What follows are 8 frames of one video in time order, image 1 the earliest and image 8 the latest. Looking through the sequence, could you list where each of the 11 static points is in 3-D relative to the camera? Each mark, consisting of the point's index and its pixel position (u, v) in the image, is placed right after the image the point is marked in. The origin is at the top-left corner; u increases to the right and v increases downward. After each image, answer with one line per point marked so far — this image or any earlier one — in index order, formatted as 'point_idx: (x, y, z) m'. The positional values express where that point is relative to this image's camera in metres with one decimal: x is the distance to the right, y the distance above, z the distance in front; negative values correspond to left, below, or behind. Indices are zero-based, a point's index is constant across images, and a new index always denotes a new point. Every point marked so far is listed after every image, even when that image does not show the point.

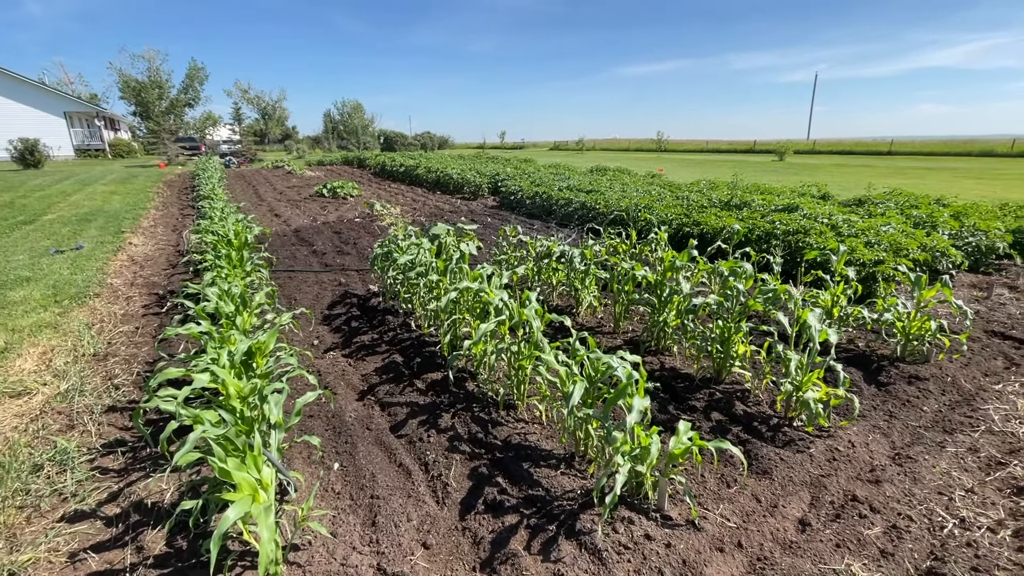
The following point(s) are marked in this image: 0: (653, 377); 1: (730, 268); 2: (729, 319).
0: (+1.2, -0.7, +3.9) m
1: (+1.8, +0.2, +4.0) m
2: (+1.7, -0.2, +3.7) m
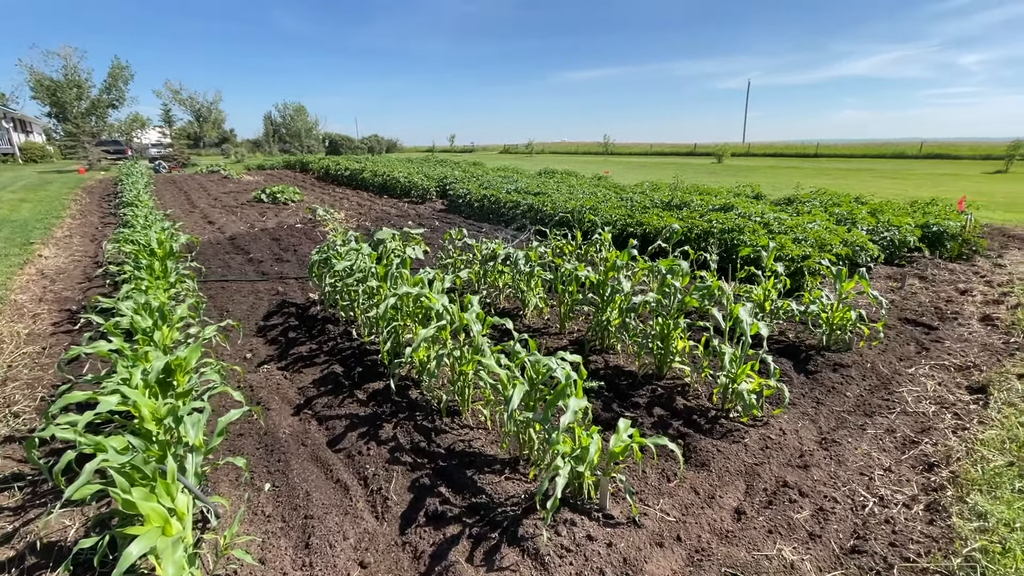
0: (+0.7, -0.7, +4.0) m
1: (+1.3, +0.2, +4.1) m
2: (+1.2, -0.2, +3.8) m
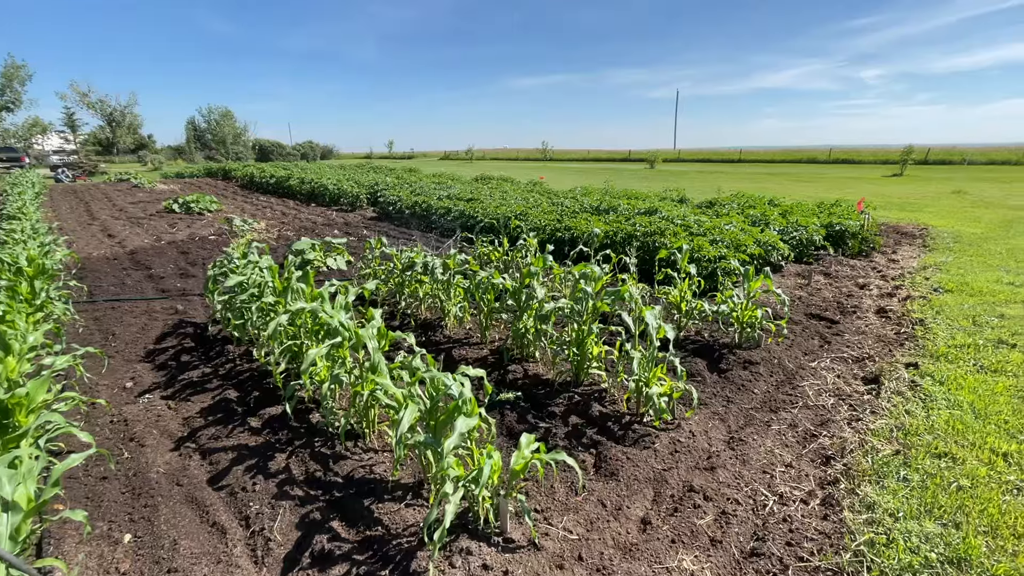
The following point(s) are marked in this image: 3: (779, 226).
0: (0.0, -0.8, +3.9) m
1: (+0.6, +0.1, +4.0) m
2: (+0.5, -0.3, +3.7) m
3: (+4.6, +1.1, +8.2) m
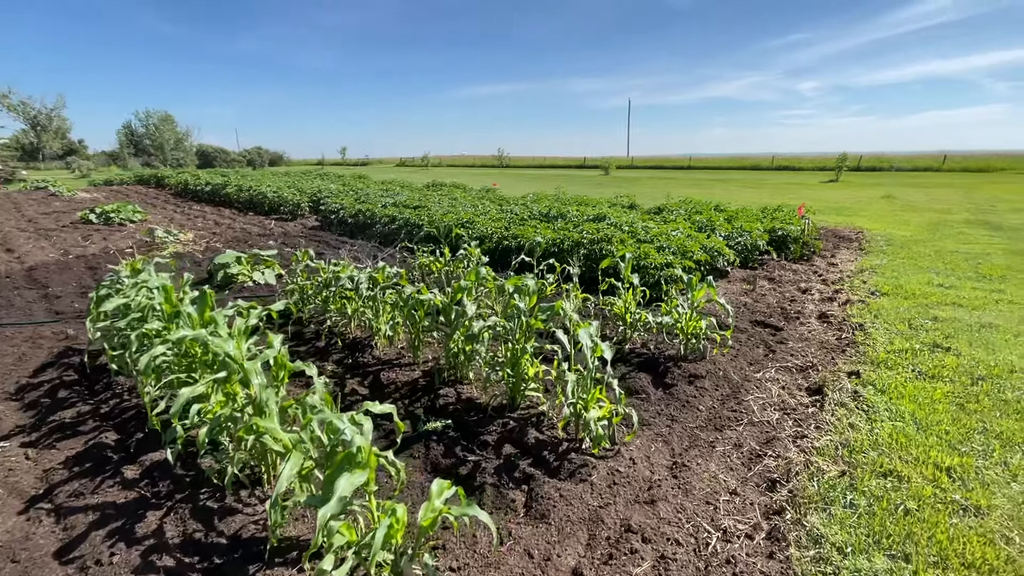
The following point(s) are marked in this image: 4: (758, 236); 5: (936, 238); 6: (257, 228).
0: (-0.5, -0.9, +3.5) m
1: (0.0, 0.0, +3.7) m
2: (0.0, -0.4, +3.4) m
3: (+3.6, +1.0, +8.2) m
4: (+4.2, +0.9, +8.1) m
5: (+9.4, +1.1, +10.7) m
6: (-6.2, +1.5, +11.6) m
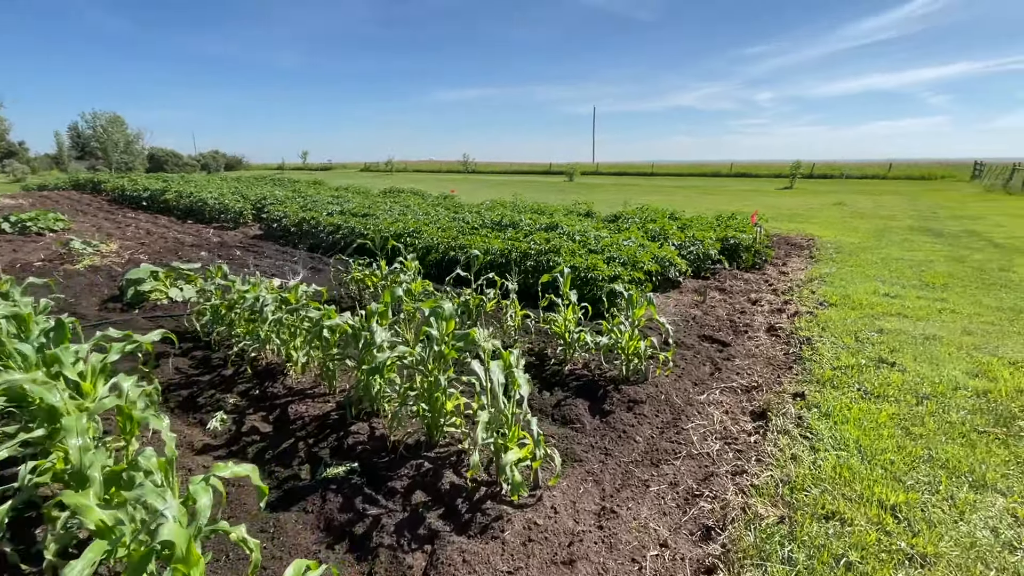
0: (-1.0, -1.1, +3.1) m
1: (-0.5, -0.1, +3.4) m
2: (-0.5, -0.5, +3.0) m
3: (+2.8, +0.8, +8.1) m
4: (+3.3, +0.7, +8.0) m
5: (+8.4, +1.0, +10.9) m
6: (-7.2, +1.1, +10.9) m
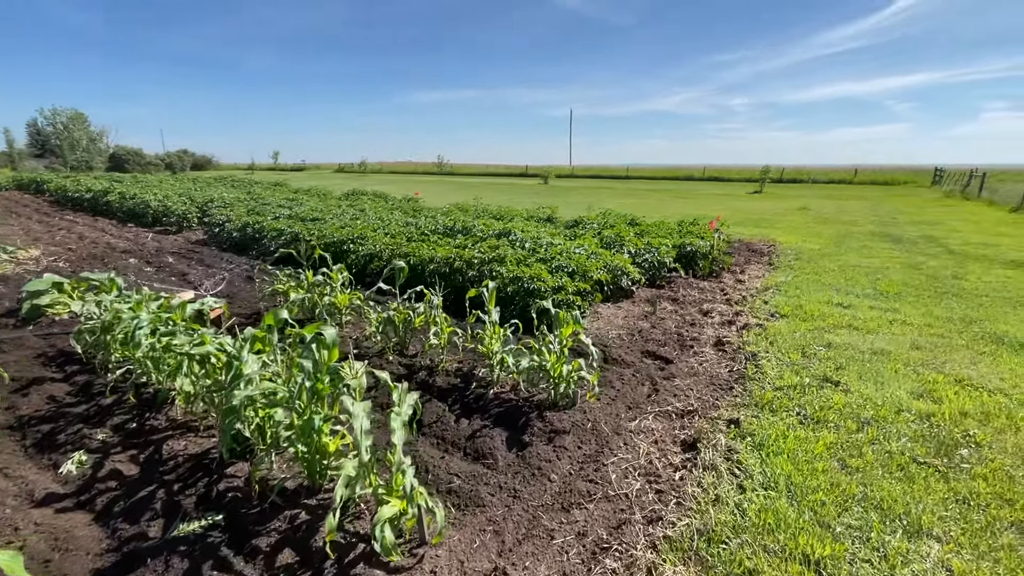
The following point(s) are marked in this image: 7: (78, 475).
0: (-1.6, -1.2, +2.7) m
1: (-1.2, -0.3, +3.0) m
2: (-1.1, -0.7, +2.6) m
3: (+2.0, +0.7, +7.8) m
4: (+2.5, +0.6, +7.8) m
5: (+7.5, +0.8, +10.8) m
6: (-8.2, +1.0, +10.2) m
7: (-2.7, -1.1, +2.9) m
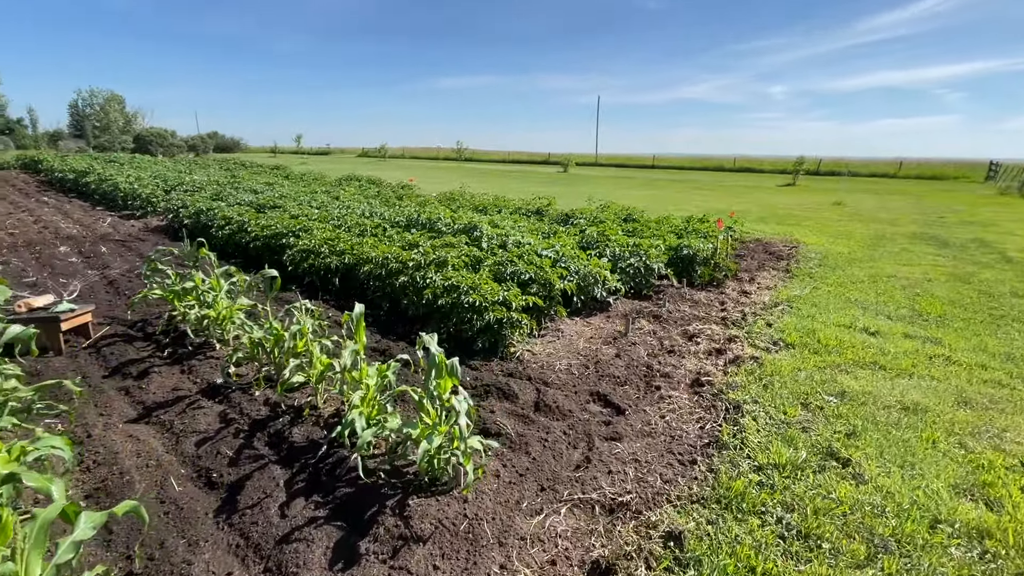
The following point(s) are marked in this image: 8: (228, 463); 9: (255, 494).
0: (-2.5, -1.4, +1.7) m
1: (-2.0, -0.4, +1.9) m
2: (-2.0, -0.8, +1.6) m
3: (+1.4, +0.5, +6.6) m
4: (+2.0, +0.4, +6.6) m
5: (+7.1, +0.6, +9.3) m
6: (-8.6, +1.2, +9.5) m
7: (-3.5, -1.3, +2.0) m
8: (-1.7, -1.0, +2.8) m
9: (-1.4, -1.1, +2.6) m
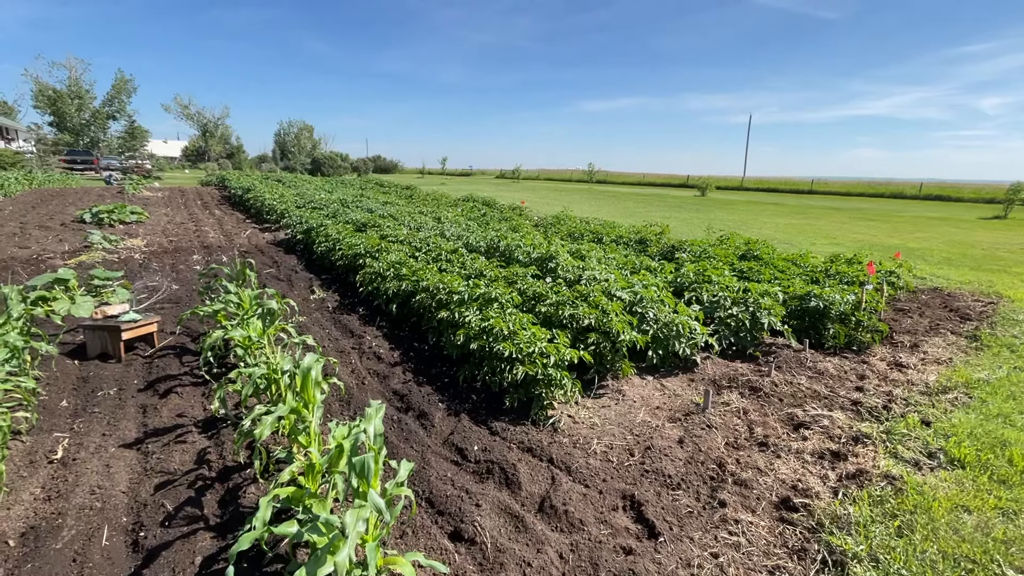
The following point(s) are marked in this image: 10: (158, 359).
0: (-2.9, -1.4, +1.6) m
1: (-2.3, -0.5, +1.8) m
2: (-2.4, -0.9, +1.4) m
3: (+2.3, -0.1, +5.4) m
4: (+2.8, -0.2, +5.2) m
5: (+8.4, -0.5, +6.5) m
6: (-6.5, +1.1, +10.8) m
7: (-3.8, -1.3, +2.2) m
8: (-1.8, -1.2, +2.5) m
9: (-1.6, -1.3, +2.2) m
10: (-3.2, -0.6, +4.4) m
